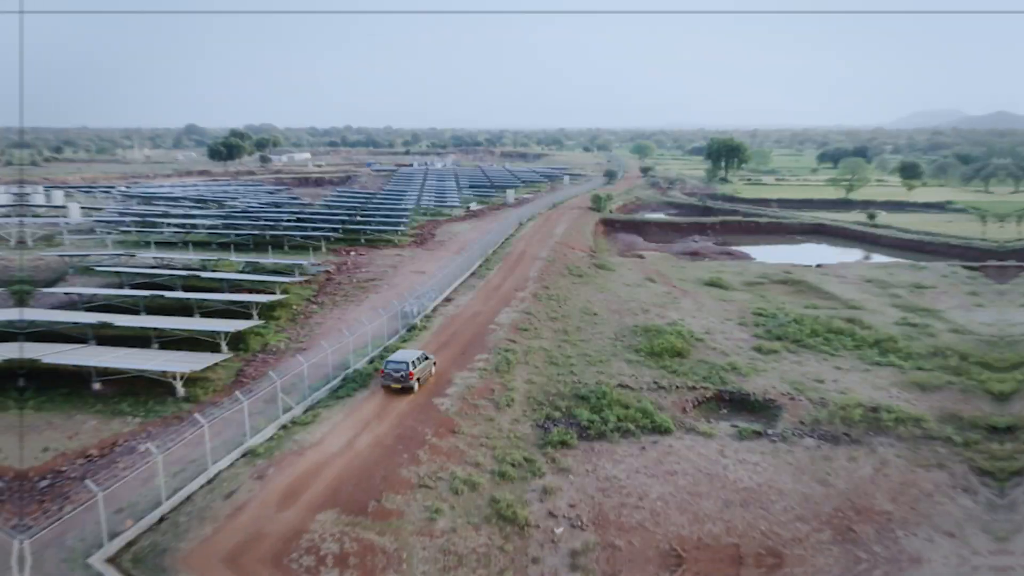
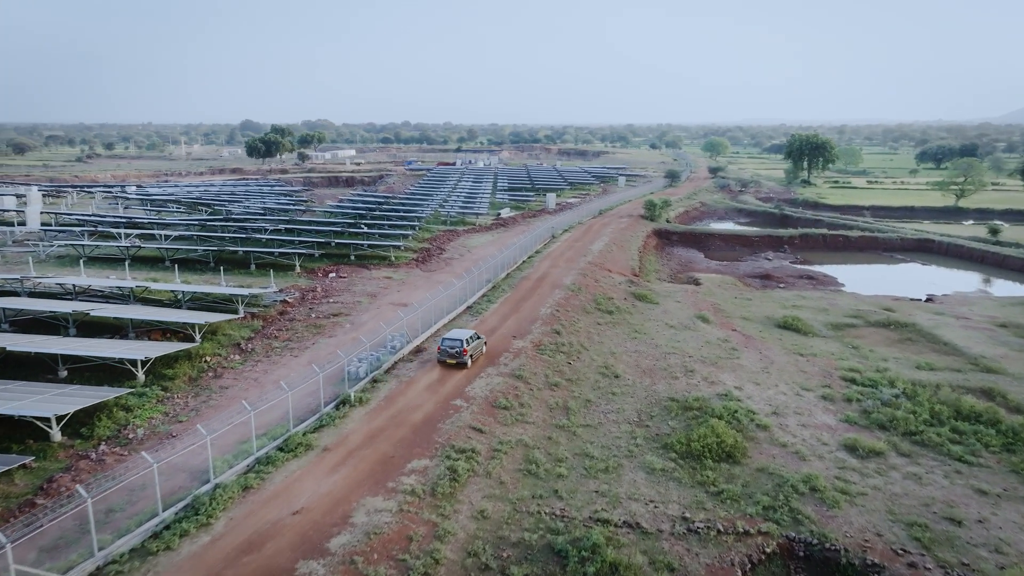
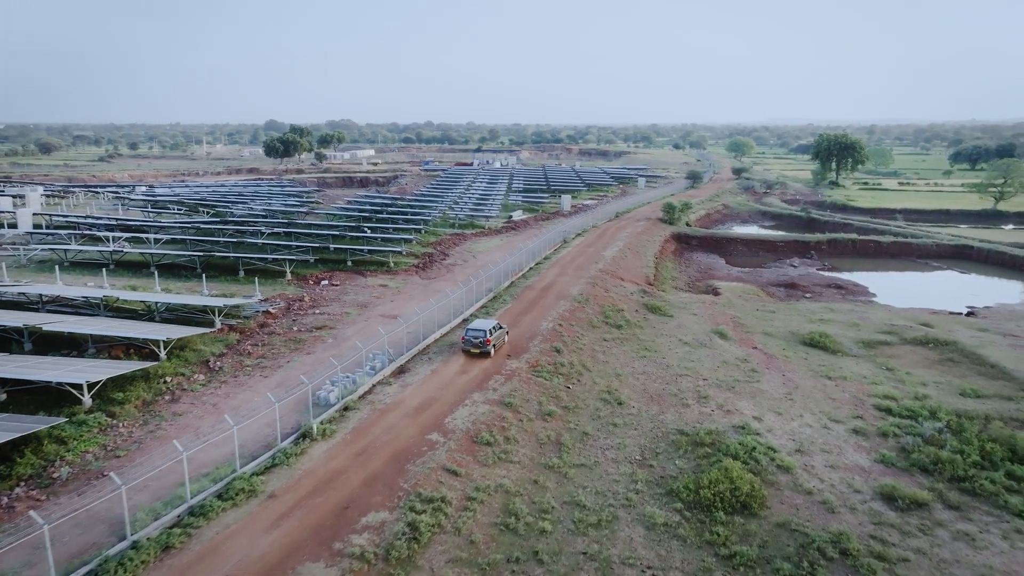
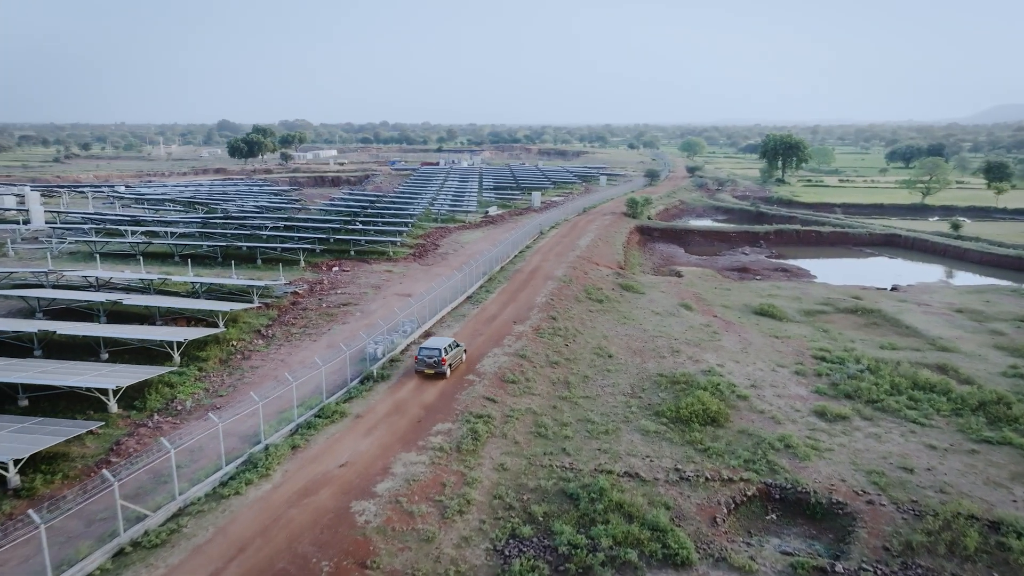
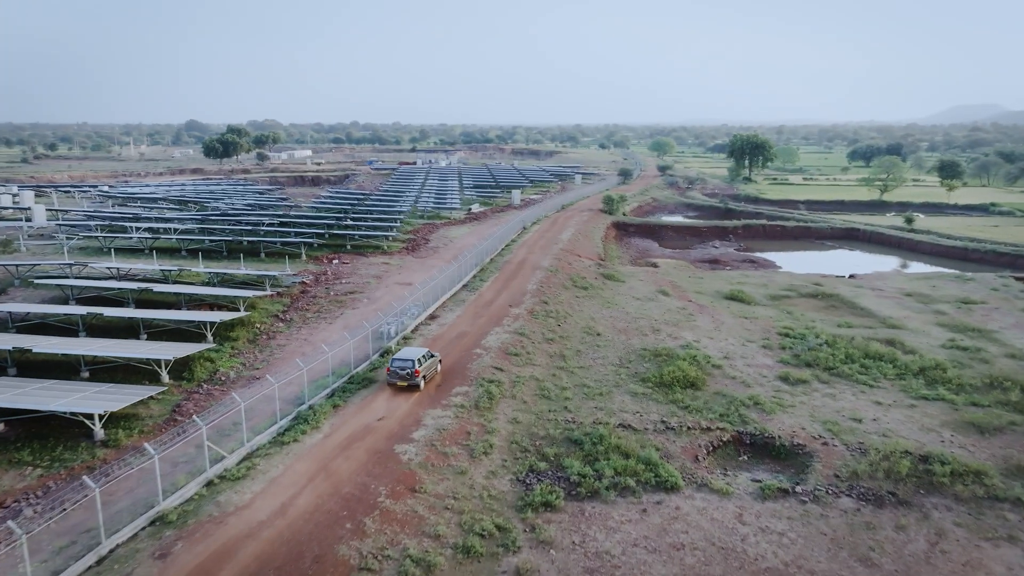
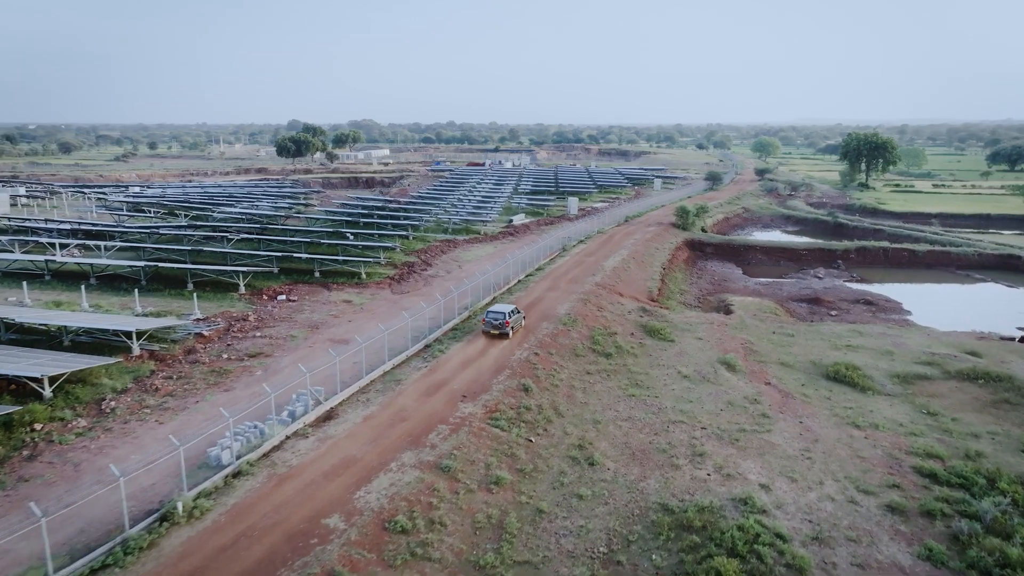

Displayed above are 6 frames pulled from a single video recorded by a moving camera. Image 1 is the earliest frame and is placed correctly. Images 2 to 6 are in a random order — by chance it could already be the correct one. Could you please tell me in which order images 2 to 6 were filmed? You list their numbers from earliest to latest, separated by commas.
5, 4, 2, 3, 6
